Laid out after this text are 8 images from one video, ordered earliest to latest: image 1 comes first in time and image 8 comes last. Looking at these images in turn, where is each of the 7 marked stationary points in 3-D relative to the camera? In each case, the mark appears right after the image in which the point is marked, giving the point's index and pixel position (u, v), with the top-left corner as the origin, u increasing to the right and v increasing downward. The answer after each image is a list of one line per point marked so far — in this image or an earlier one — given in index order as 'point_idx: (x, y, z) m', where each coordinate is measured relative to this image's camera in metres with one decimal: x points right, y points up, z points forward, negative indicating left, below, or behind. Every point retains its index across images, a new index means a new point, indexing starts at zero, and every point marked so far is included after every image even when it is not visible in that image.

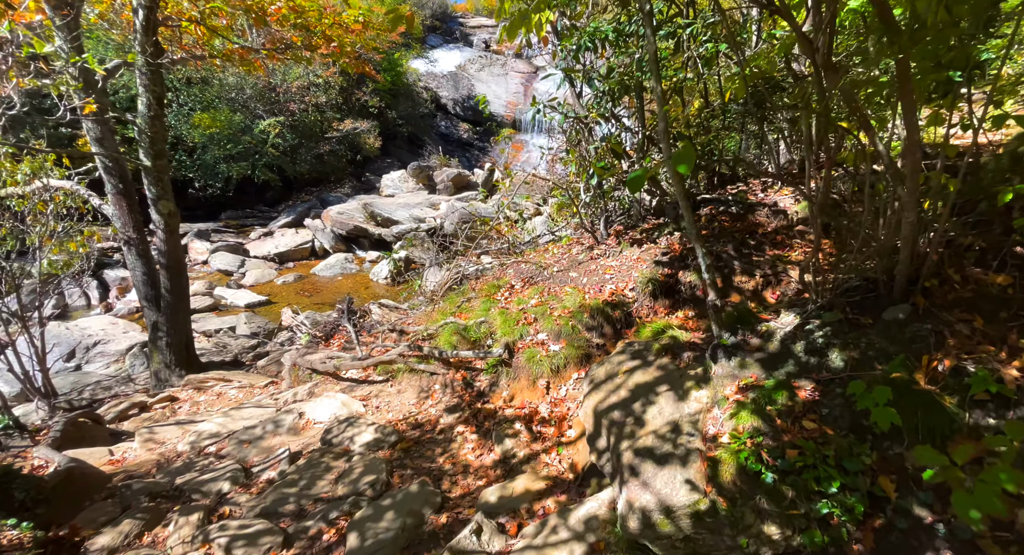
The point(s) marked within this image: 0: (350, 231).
0: (-4.6, +1.3, +14.3) m
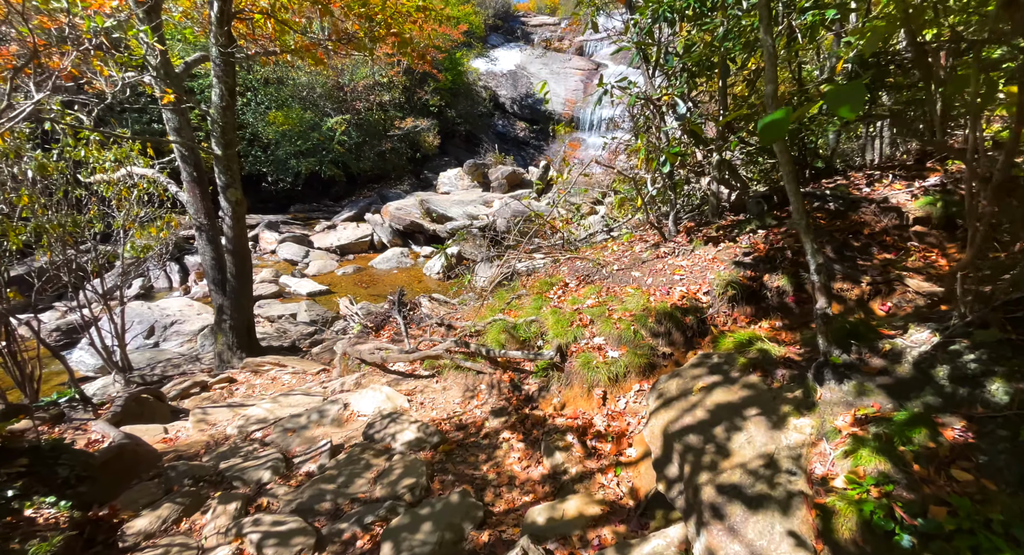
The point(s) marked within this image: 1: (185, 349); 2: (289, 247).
0: (-3.0, +1.5, +14.4) m
1: (-4.9, -1.1, +7.8) m
2: (-6.0, +0.8, +13.7) m
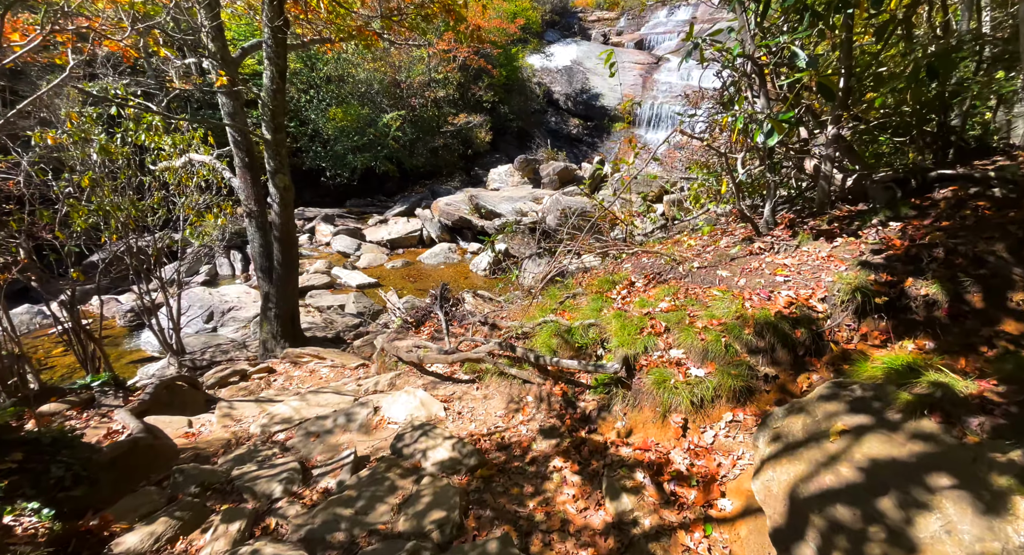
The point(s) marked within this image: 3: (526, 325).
0: (-1.6, +1.6, +14.0) m
1: (-4.2, -0.9, +7.7) m
2: (-4.6, +1.1, +13.6) m
3: (+0.1, -0.4, +3.9) m
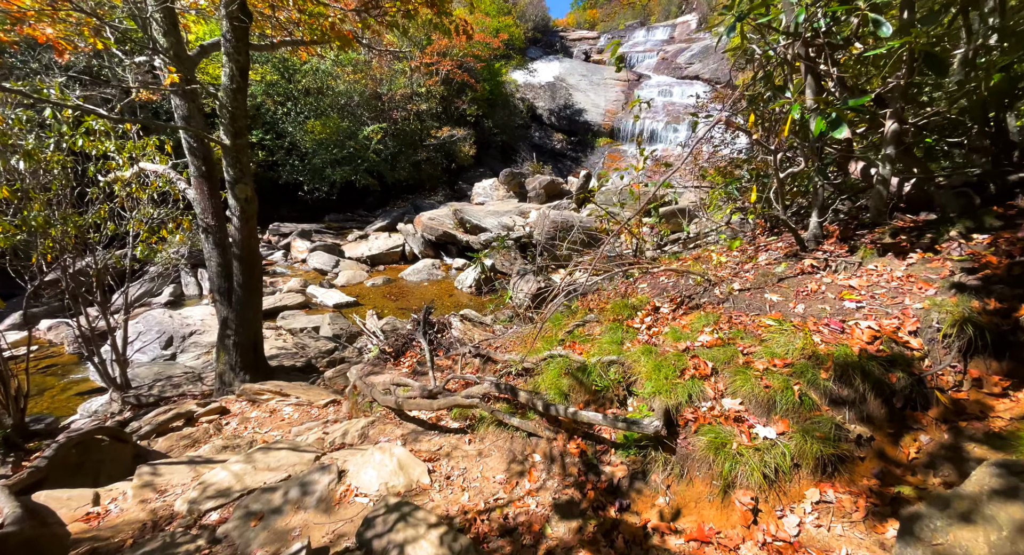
0: (-2.0, +1.2, +13.4) m
1: (-4.3, -1.2, +6.9) m
2: (-4.9, +0.6, +12.8) m
3: (+0.1, -0.5, +3.2) m
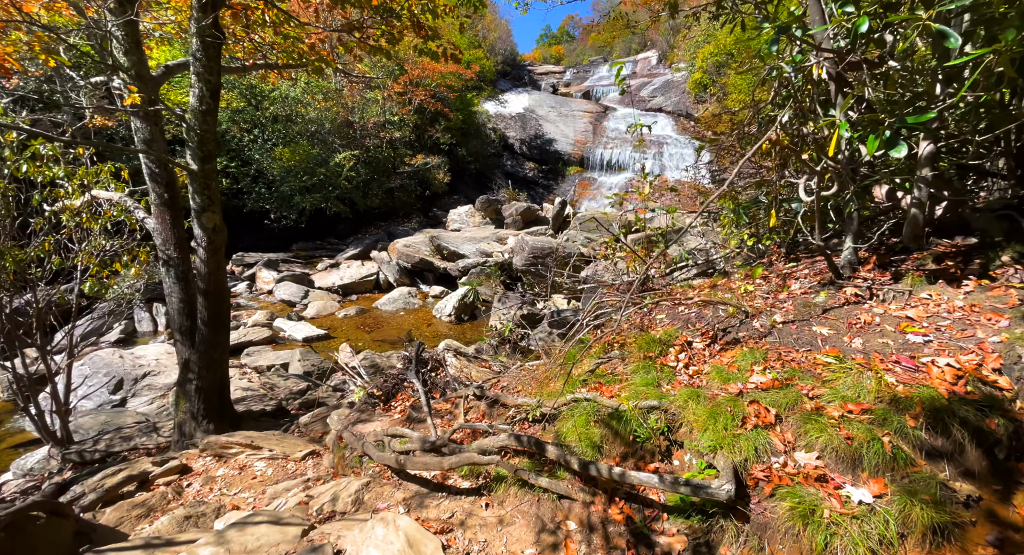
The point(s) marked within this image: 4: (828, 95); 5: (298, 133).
0: (-2.5, +0.4, +12.9) m
1: (-4.4, -1.6, +6.2) m
2: (-5.5, -0.2, +12.2) m
3: (+0.2, -0.7, +2.9) m
4: (+2.0, +1.1, +3.2) m
5: (-6.3, +4.3, +14.9) m
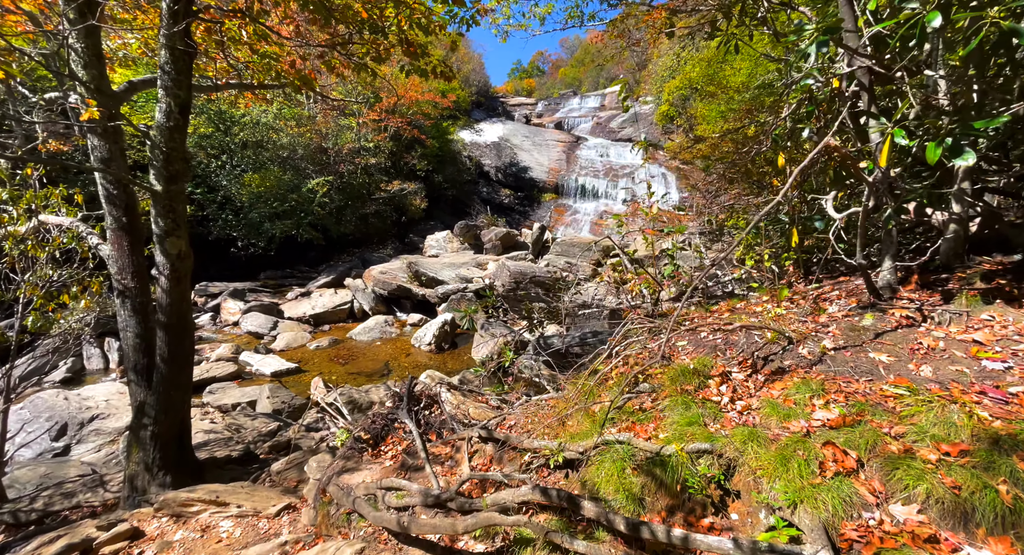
0: (-3.0, -0.4, +12.5) m
1: (-4.5, -2.0, +5.5) m
2: (-5.9, -0.9, +11.5) m
3: (+0.3, -0.8, +2.5) m
4: (+2.0, +1.0, +3.1) m
5: (-7.0, +3.4, +14.4) m
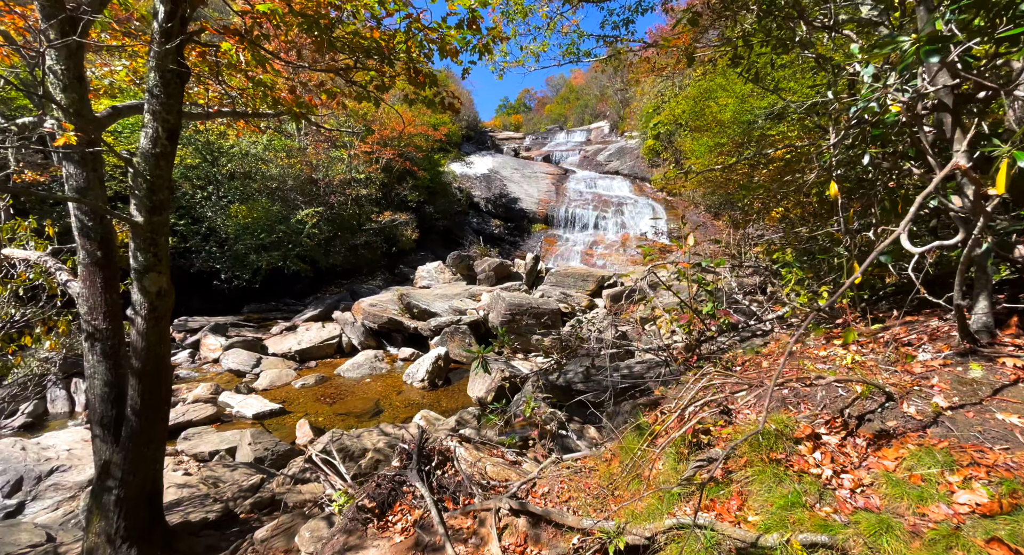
0: (-3.1, -1.2, +11.9) m
1: (-4.4, -2.4, +4.9) m
2: (-6.0, -1.7, +10.9) m
3: (+0.5, -1.0, +2.1) m
4: (+2.2, +0.8, +2.8) m
5: (-7.1, +2.5, +14.0) m
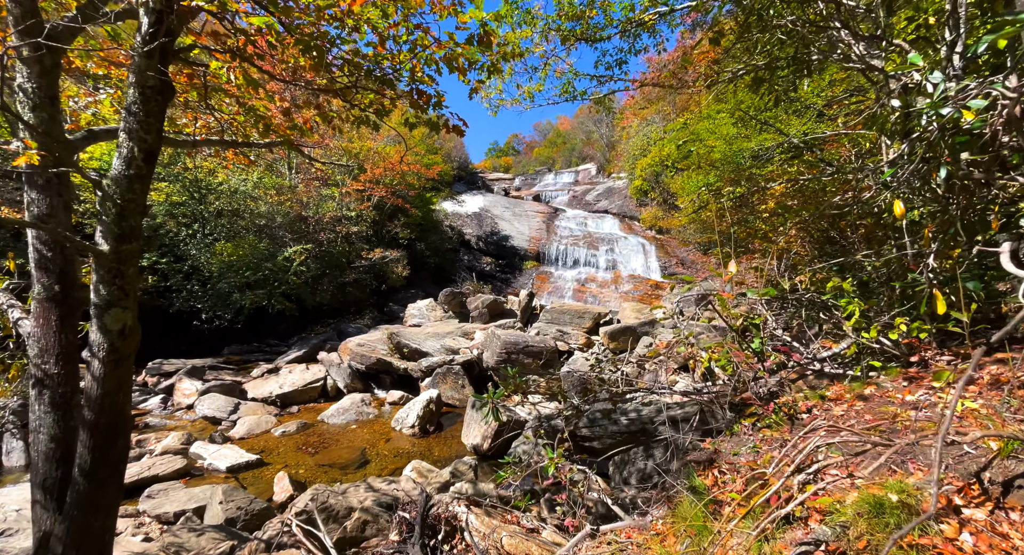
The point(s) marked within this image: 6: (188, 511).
0: (-3.2, -2.0, +11.3) m
1: (-4.3, -2.7, +4.1) m
2: (-6.0, -2.5, +10.1) m
3: (+0.6, -1.1, +1.6) m
4: (+2.3, +0.6, +2.5) m
5: (-7.3, +1.4, +13.5) m
6: (-4.0, -2.8, +6.1) m
